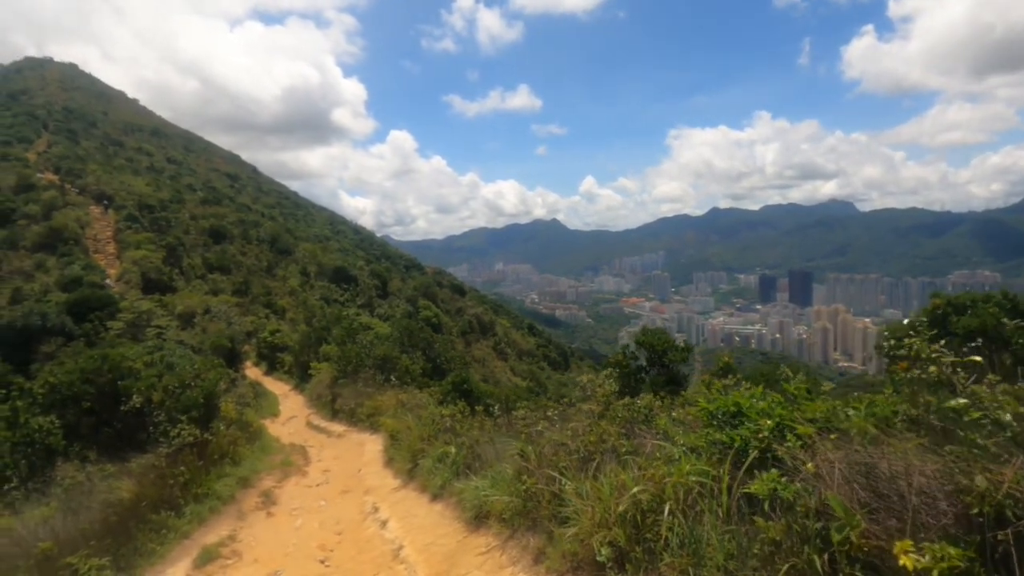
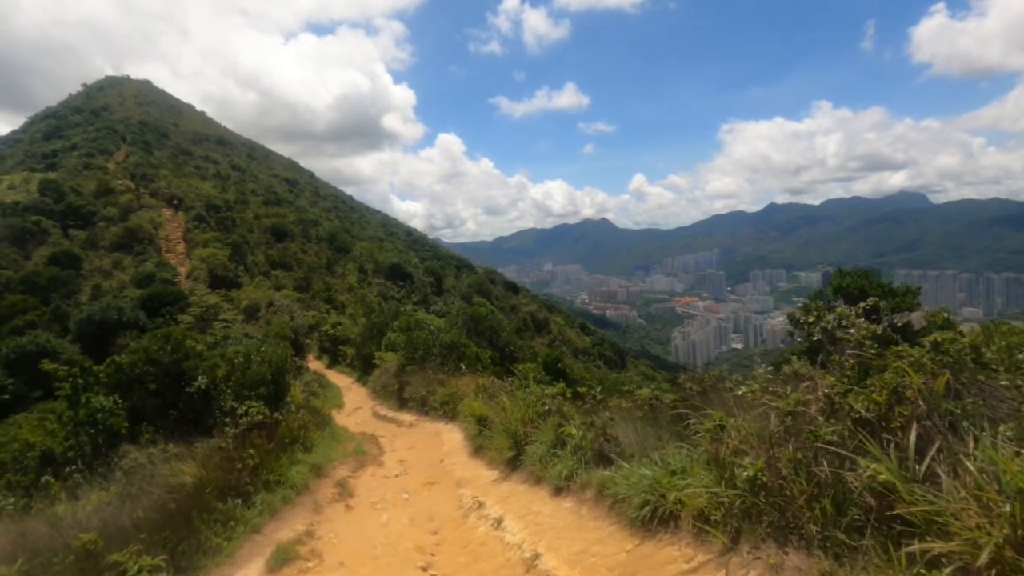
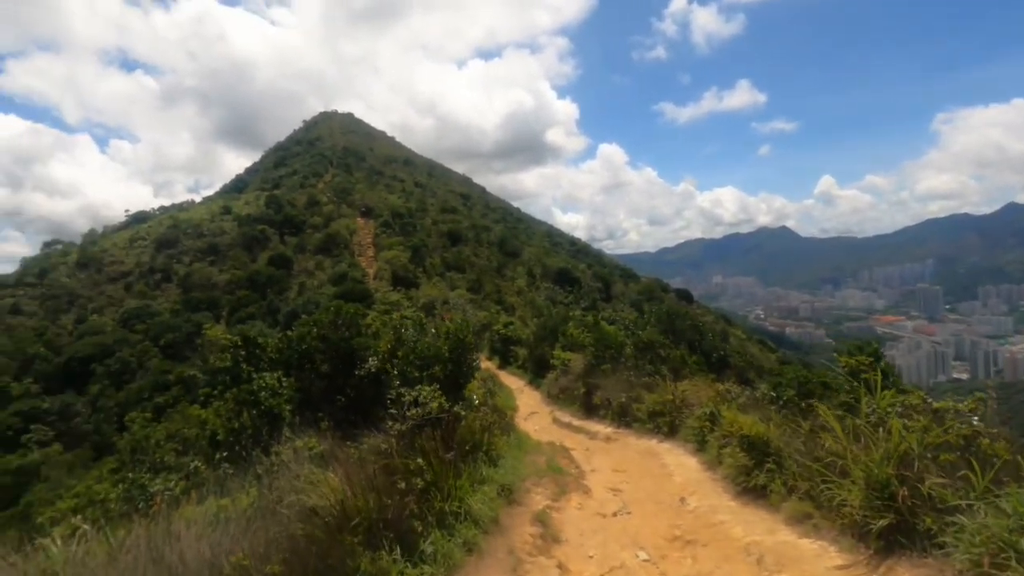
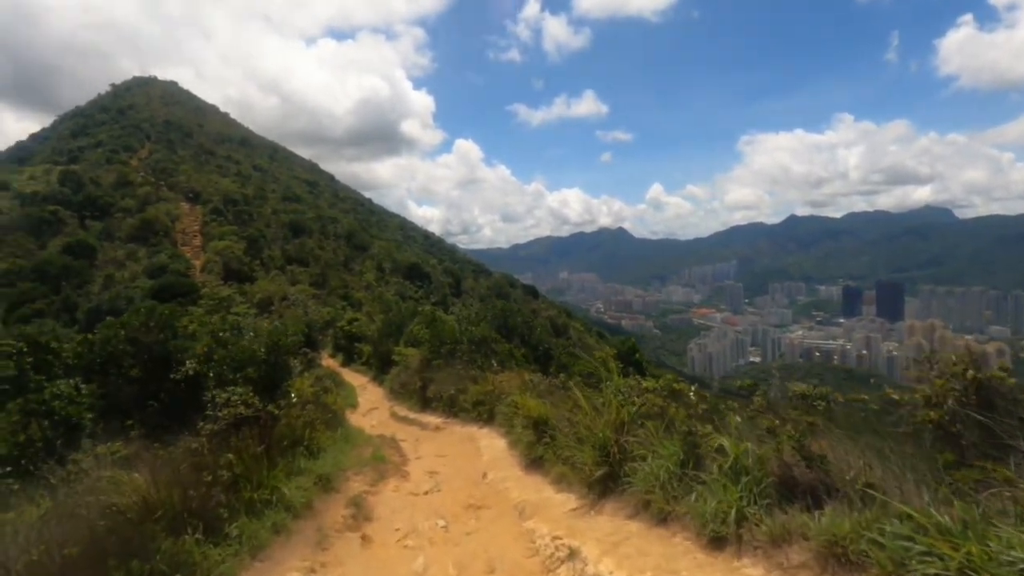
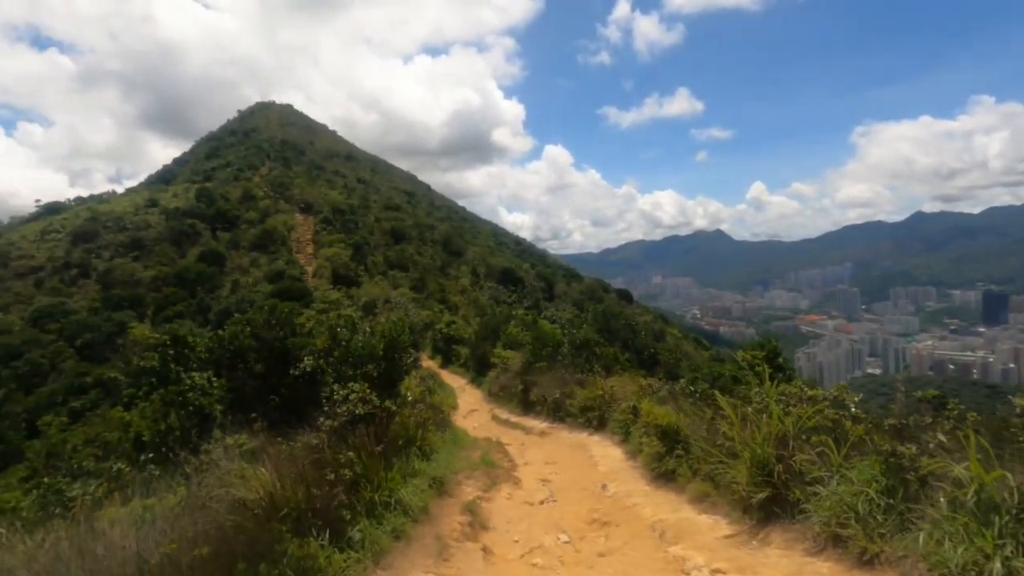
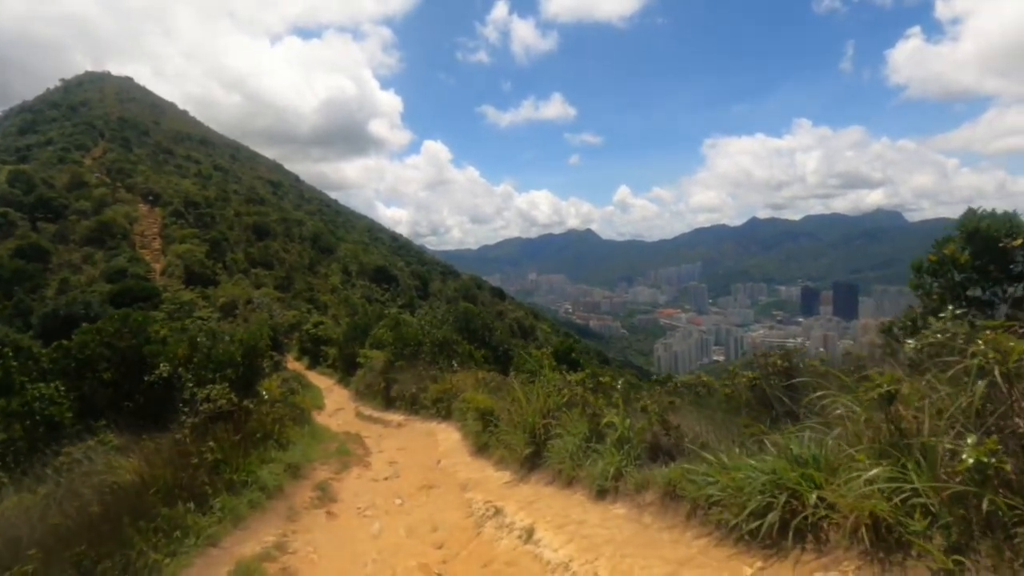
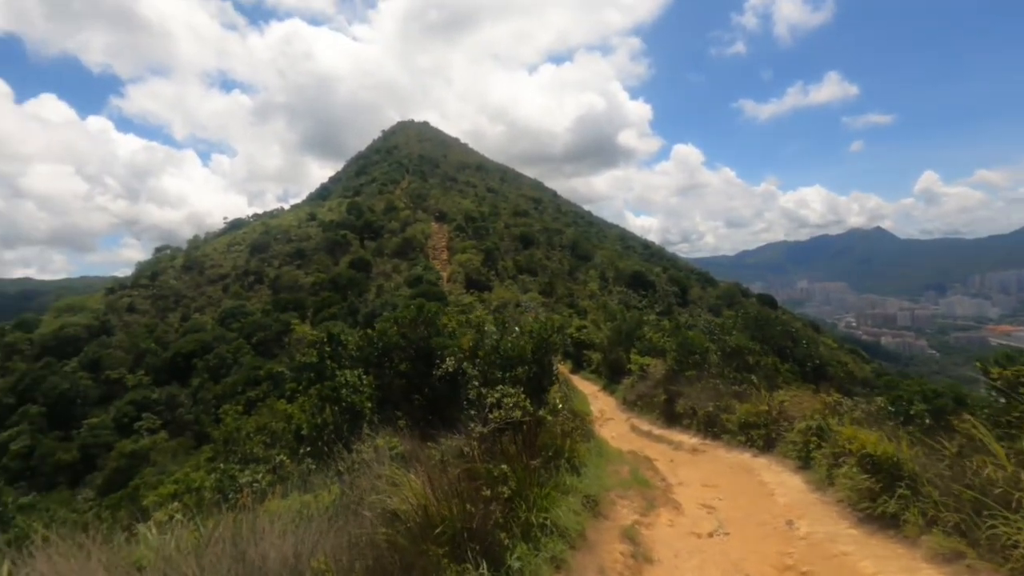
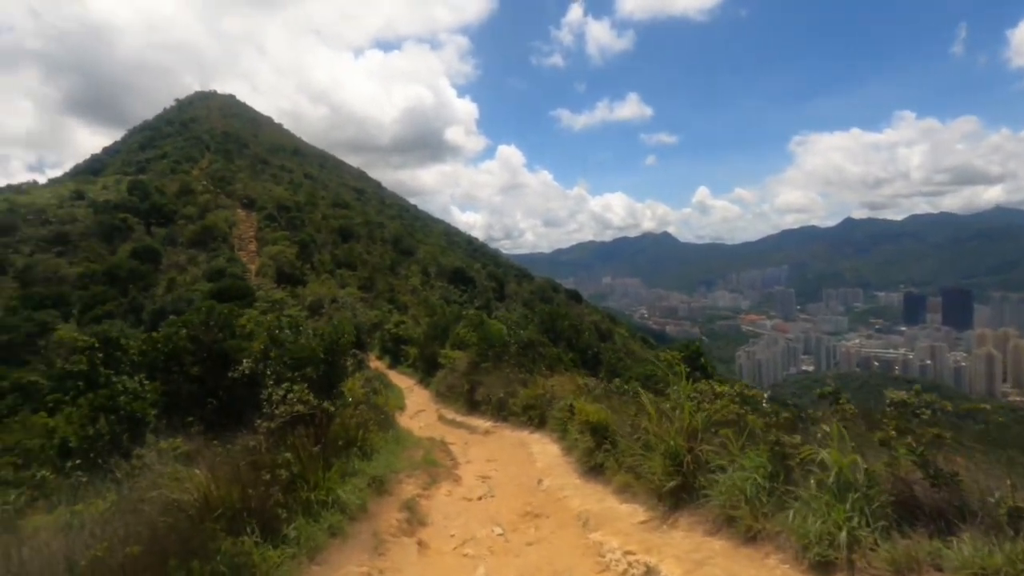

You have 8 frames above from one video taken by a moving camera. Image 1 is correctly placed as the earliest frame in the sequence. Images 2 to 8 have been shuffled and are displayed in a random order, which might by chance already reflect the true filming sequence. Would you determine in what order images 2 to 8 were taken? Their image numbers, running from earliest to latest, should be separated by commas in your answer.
2, 6, 4, 8, 5, 3, 7
